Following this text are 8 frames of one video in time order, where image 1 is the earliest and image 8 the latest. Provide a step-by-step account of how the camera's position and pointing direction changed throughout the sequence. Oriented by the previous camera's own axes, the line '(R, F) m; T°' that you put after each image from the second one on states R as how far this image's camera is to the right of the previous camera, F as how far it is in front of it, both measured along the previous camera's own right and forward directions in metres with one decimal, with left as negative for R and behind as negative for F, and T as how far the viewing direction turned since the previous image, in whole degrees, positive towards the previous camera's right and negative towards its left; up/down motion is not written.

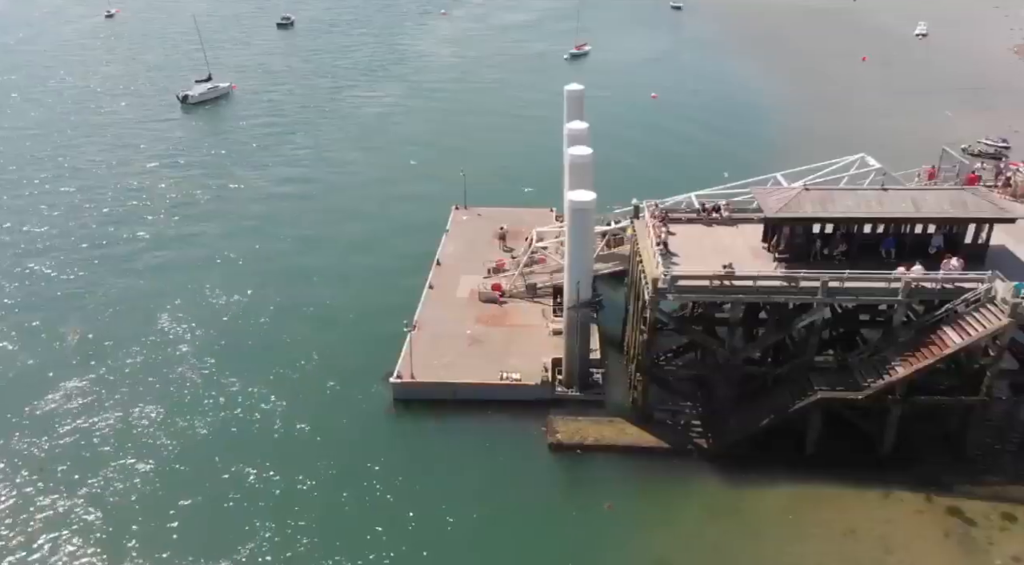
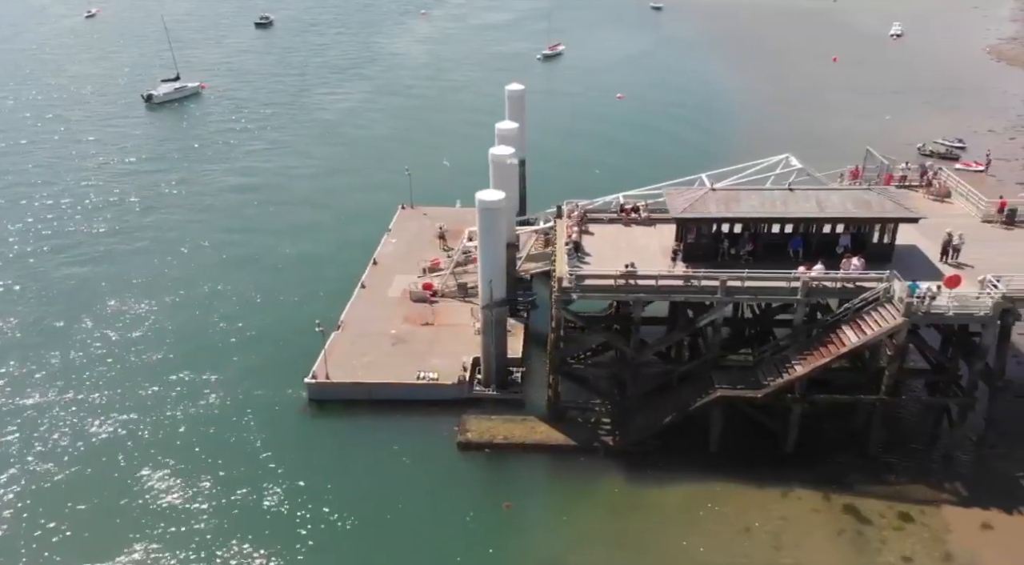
(+3.8, -0.1) m; 0°
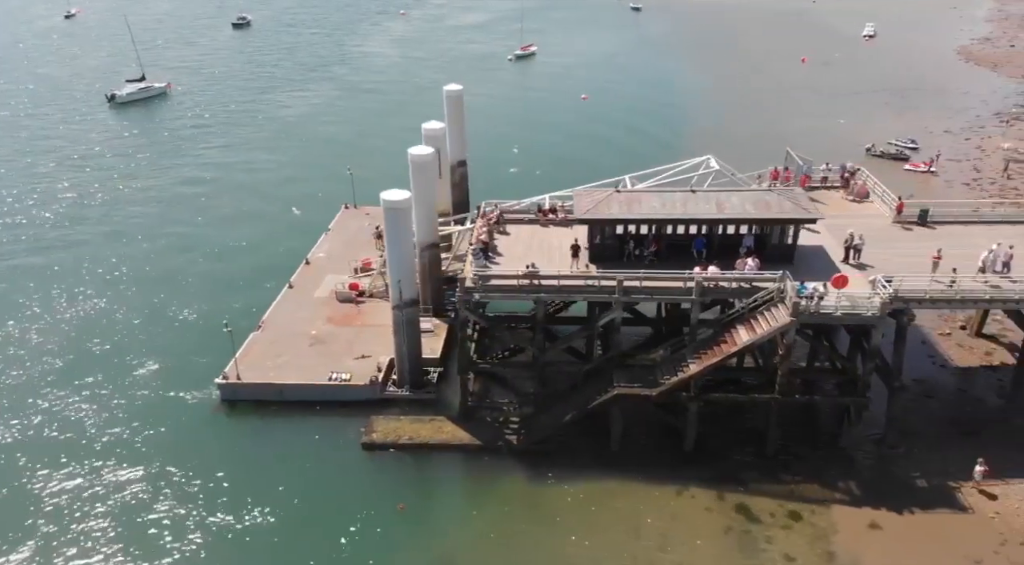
(+4.0, -0.1) m; 0°
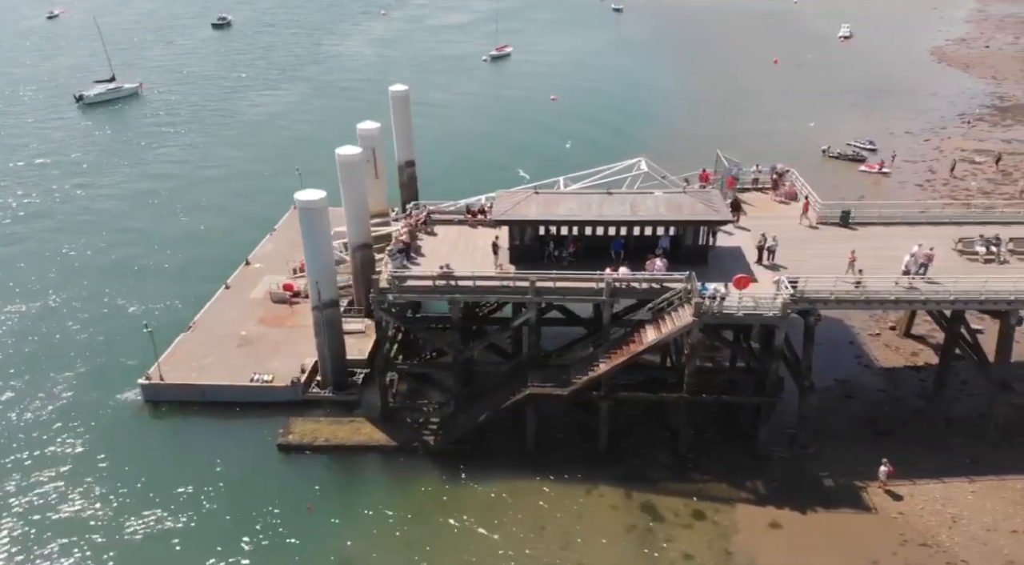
(+3.5, -0.1) m; 0°
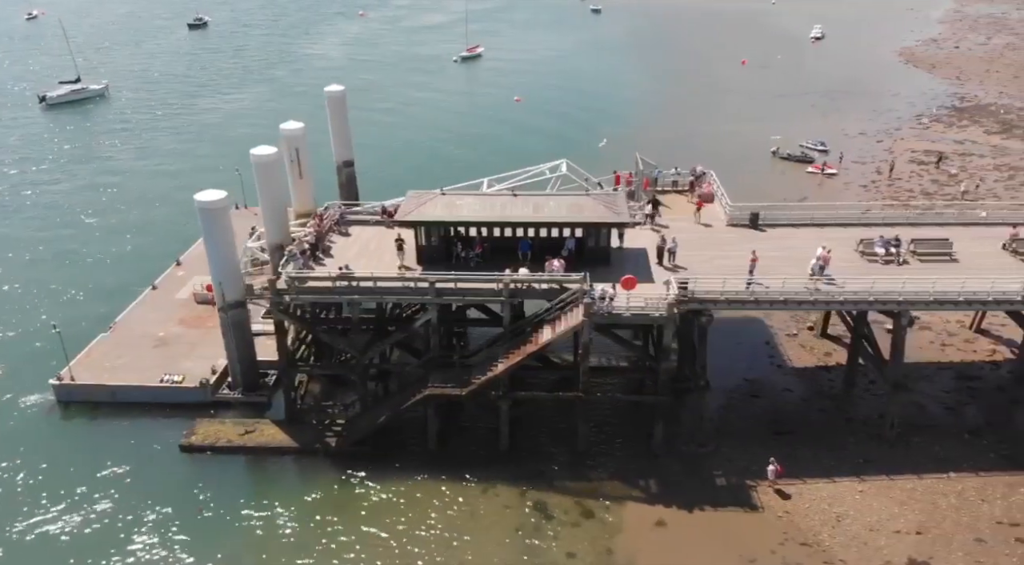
(+4.1, -0.2) m; 0°
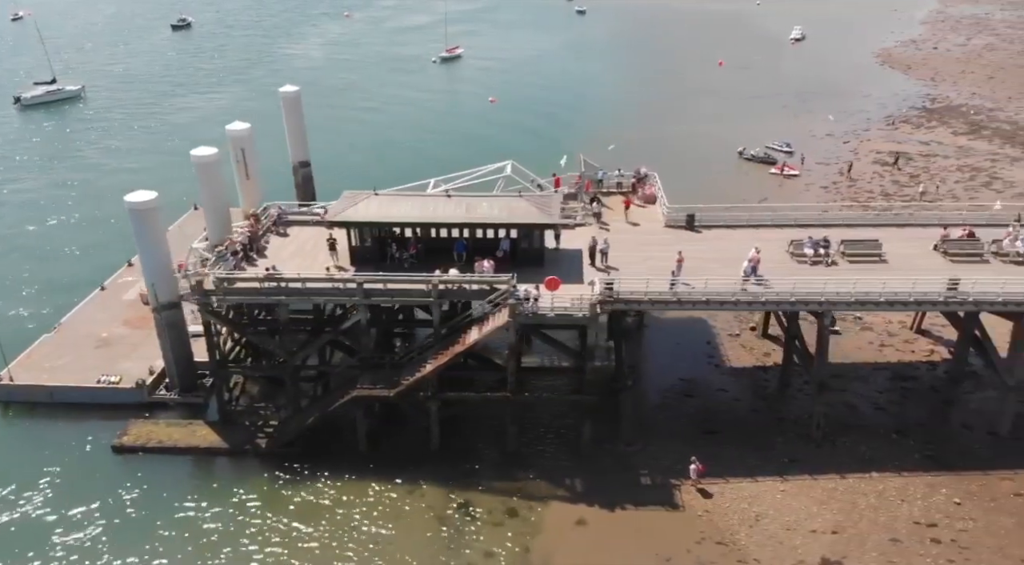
(+2.9, -0.1) m; 0°
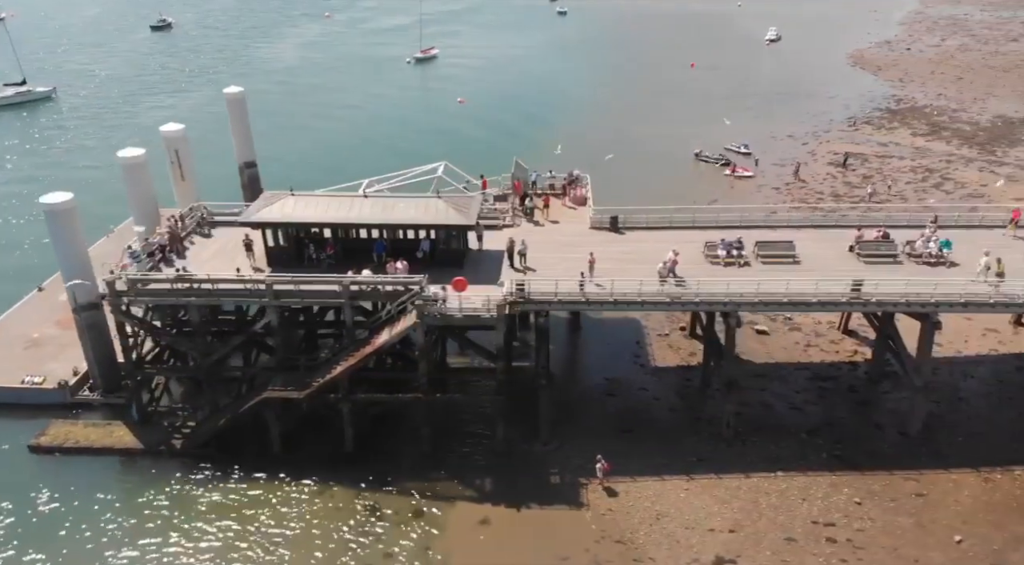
(+3.6, -0.2) m; 0°
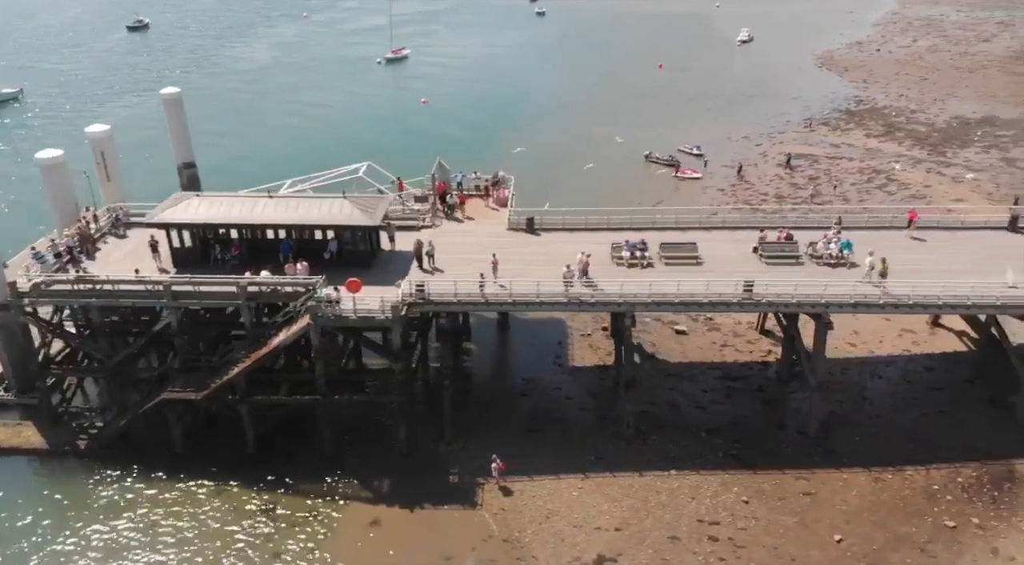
(+4.1, -0.3) m; 0°
